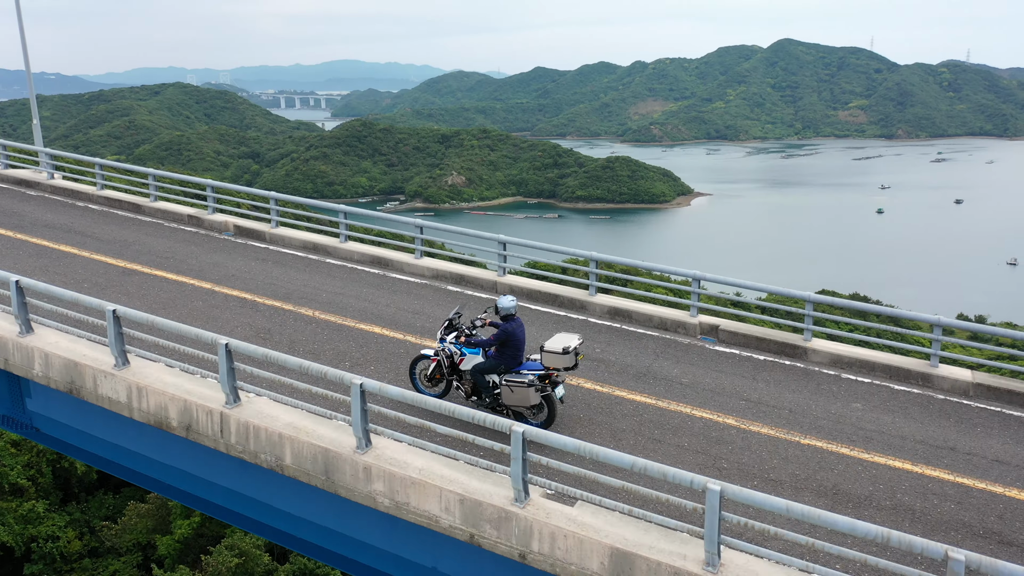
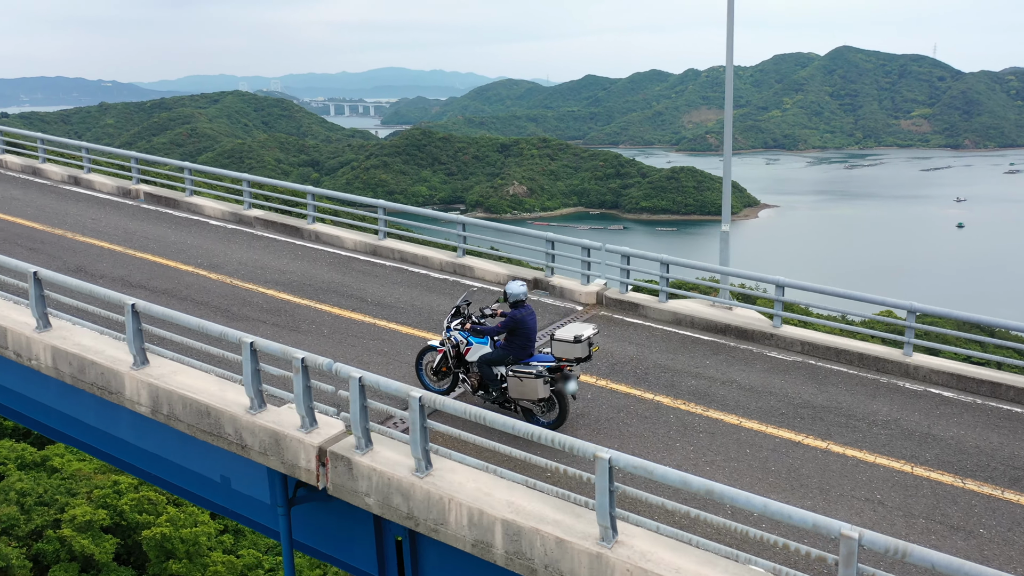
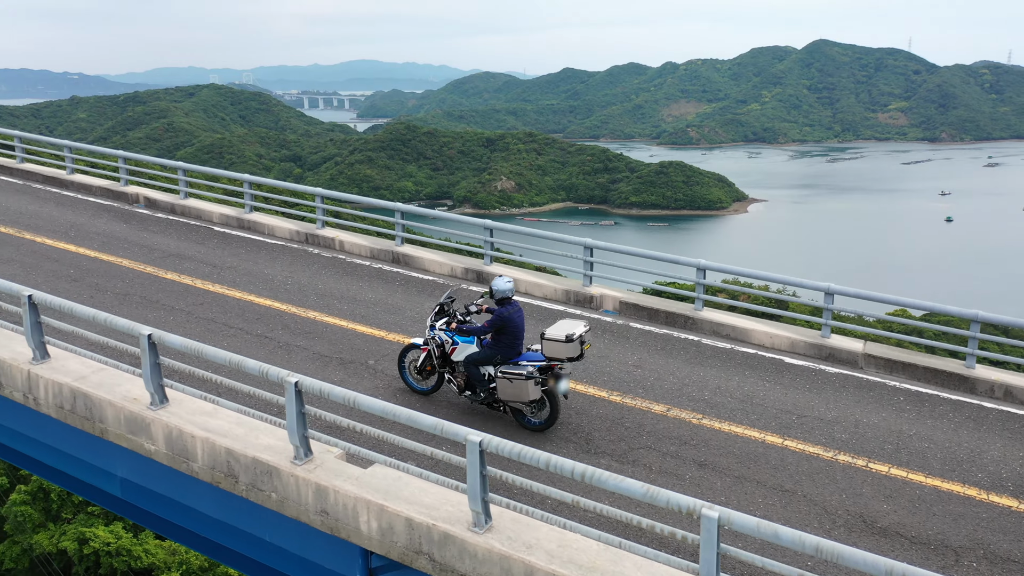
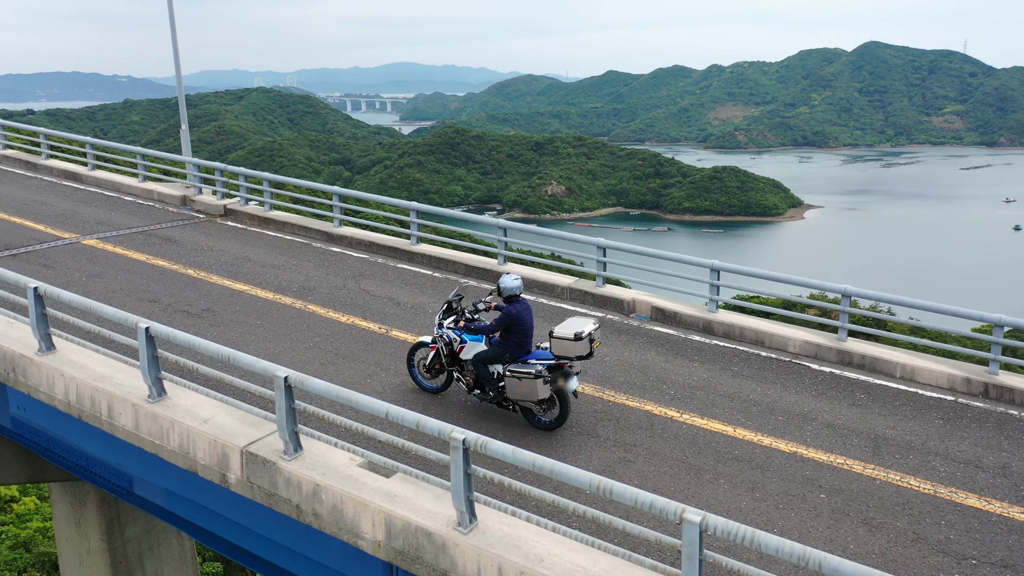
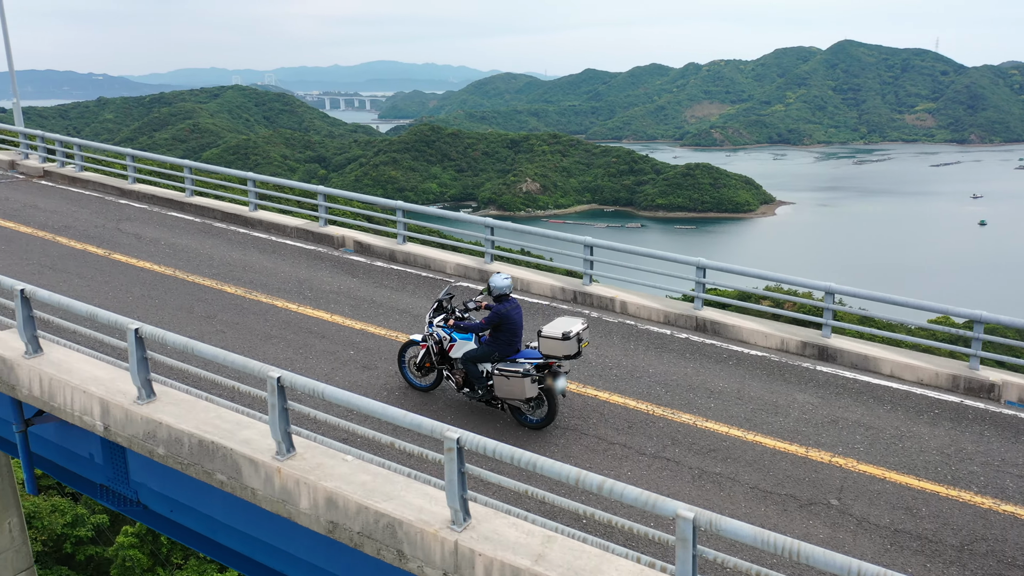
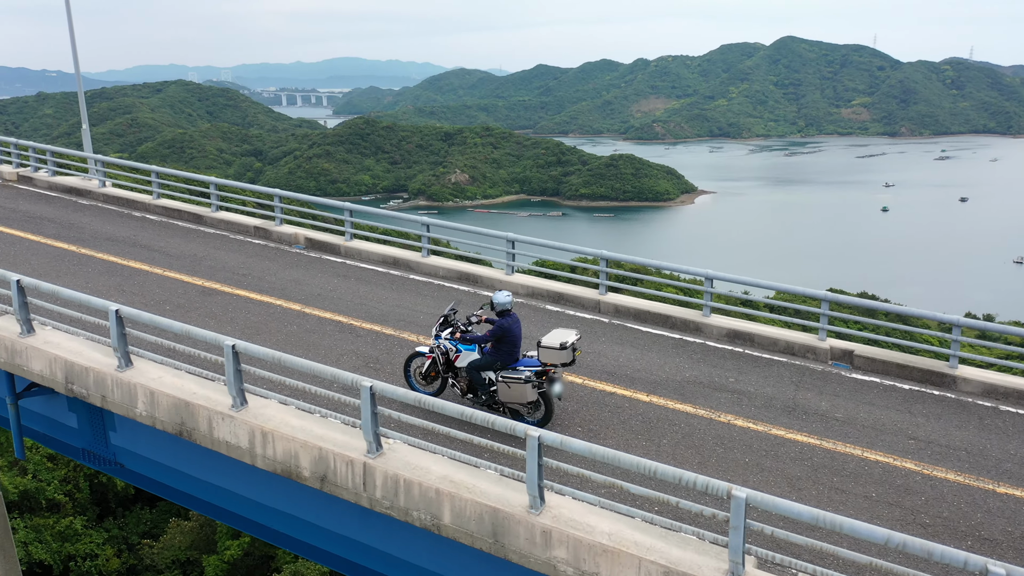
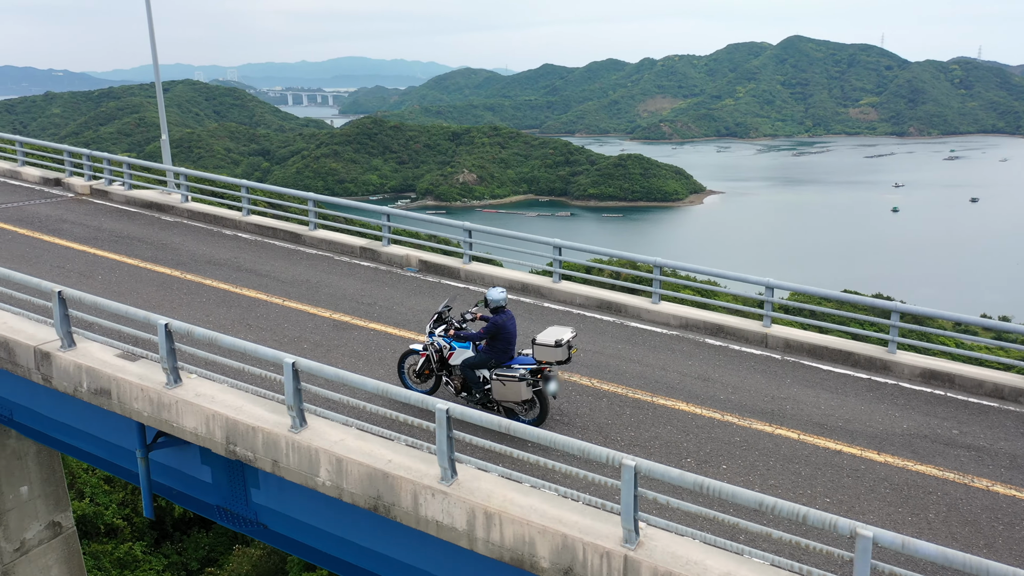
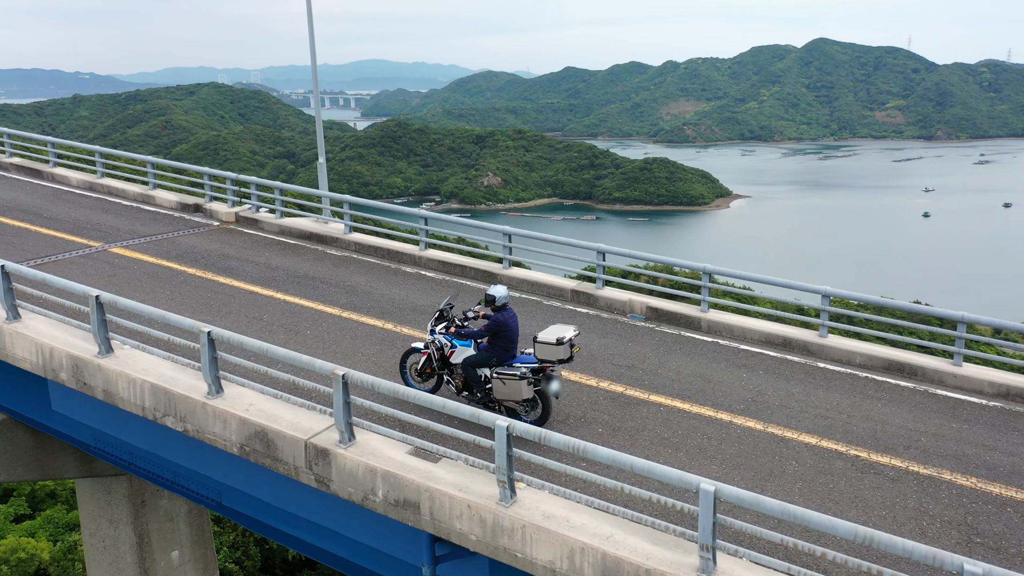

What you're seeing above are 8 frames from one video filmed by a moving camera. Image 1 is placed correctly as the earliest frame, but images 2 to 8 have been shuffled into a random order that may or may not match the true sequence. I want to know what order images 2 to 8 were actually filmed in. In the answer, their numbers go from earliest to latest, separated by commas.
6, 7, 8, 2, 3, 5, 4
